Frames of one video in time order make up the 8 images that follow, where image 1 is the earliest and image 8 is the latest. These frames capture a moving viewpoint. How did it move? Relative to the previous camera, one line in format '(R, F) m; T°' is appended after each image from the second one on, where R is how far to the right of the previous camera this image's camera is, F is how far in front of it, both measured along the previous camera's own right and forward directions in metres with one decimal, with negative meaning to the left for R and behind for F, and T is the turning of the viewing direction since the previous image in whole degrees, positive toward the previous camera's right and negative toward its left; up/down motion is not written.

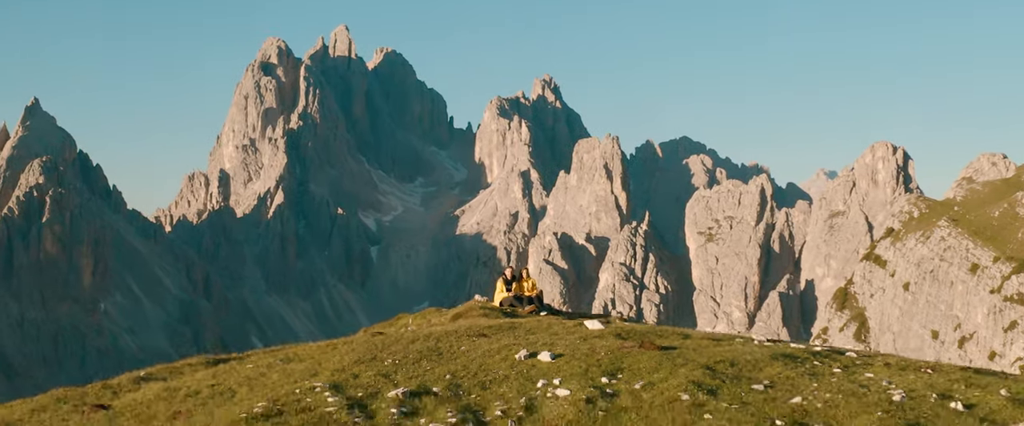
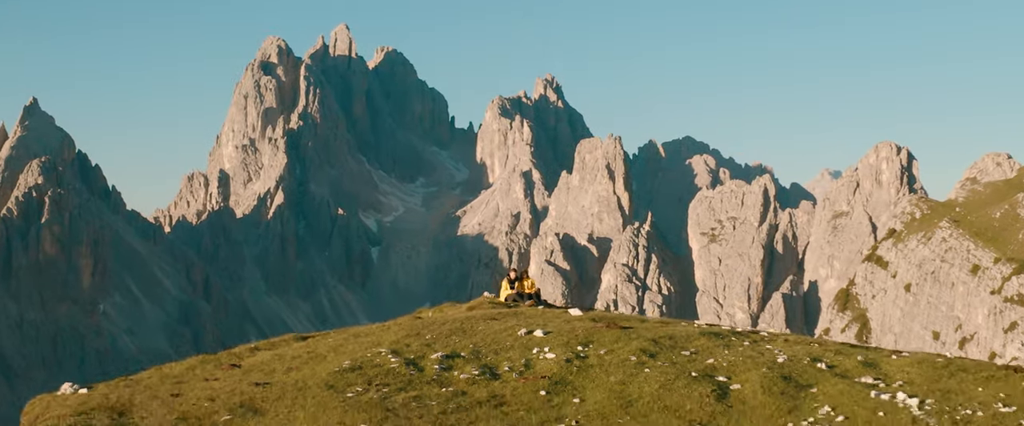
(+0.5, +1.7) m; 0°
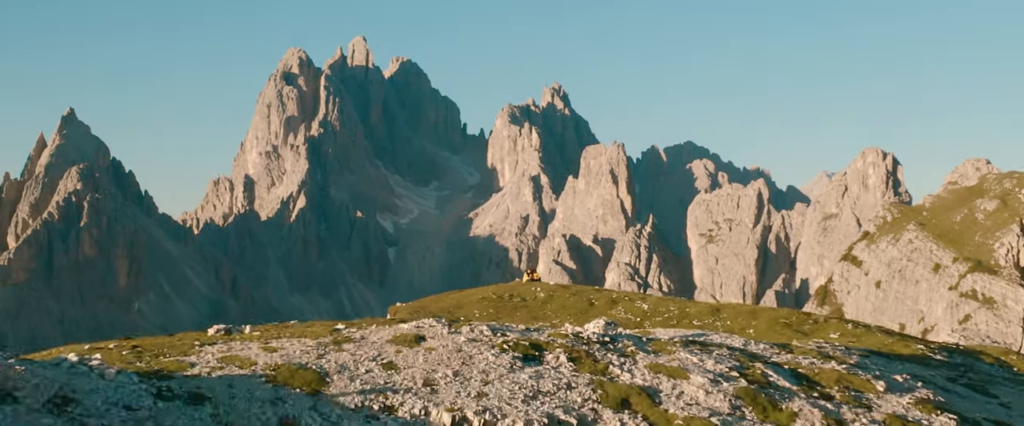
(-0.3, -16.3) m; 0°
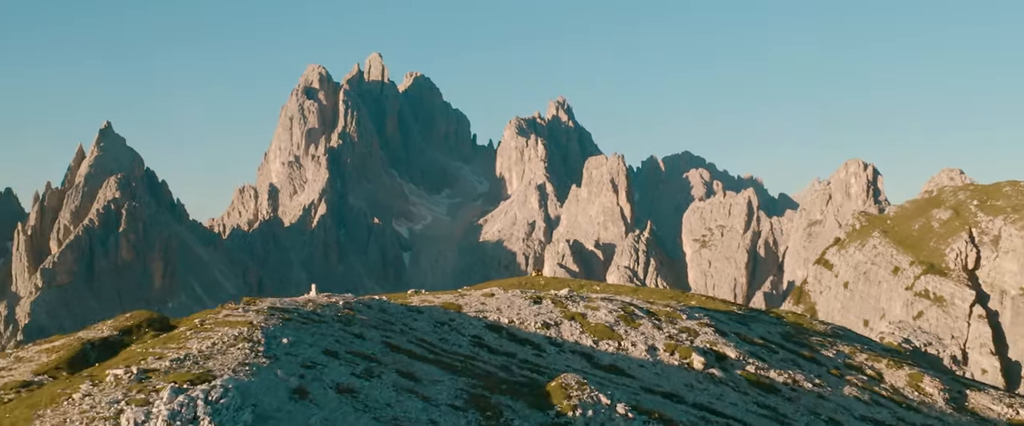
(-0.6, -20.1) m; 0°
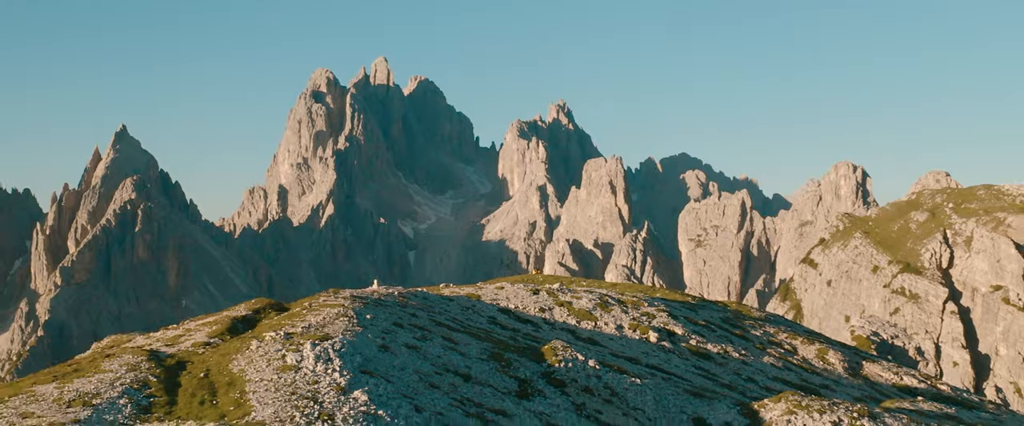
(-0.1, -10.5) m; 0°
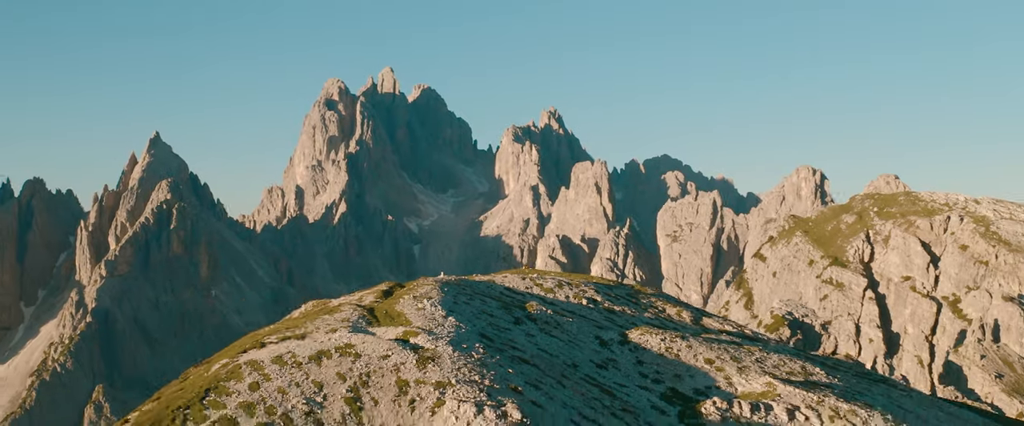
(-0.2, -35.0) m; 0°
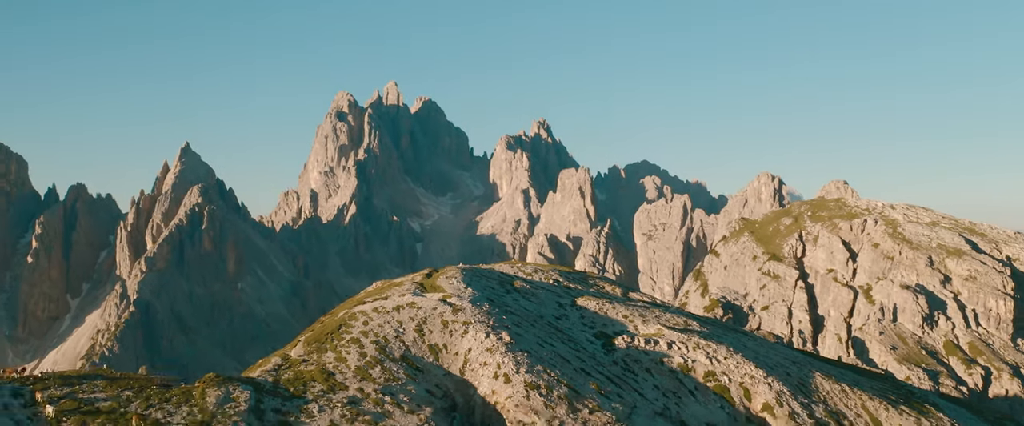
(0.0, -41.7) m; 0°
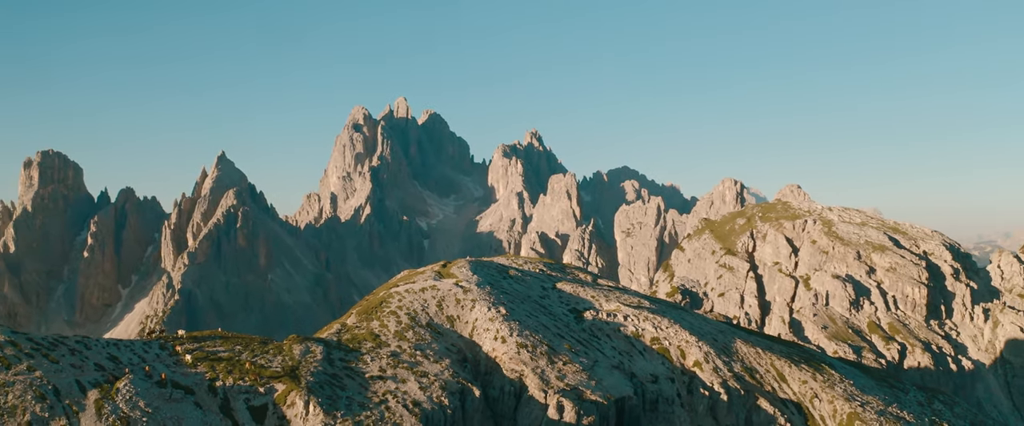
(-0.4, -48.8) m; 0°
